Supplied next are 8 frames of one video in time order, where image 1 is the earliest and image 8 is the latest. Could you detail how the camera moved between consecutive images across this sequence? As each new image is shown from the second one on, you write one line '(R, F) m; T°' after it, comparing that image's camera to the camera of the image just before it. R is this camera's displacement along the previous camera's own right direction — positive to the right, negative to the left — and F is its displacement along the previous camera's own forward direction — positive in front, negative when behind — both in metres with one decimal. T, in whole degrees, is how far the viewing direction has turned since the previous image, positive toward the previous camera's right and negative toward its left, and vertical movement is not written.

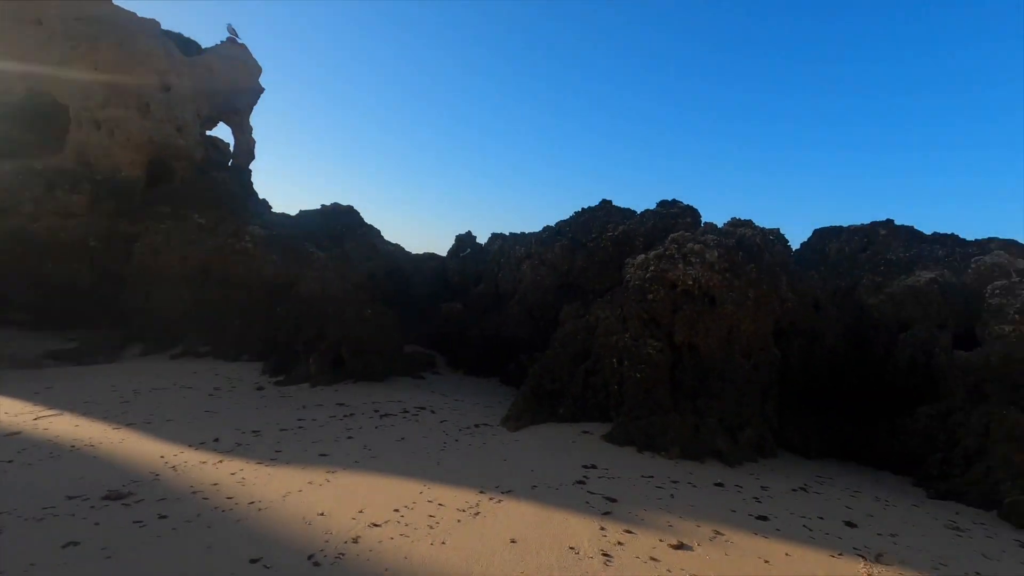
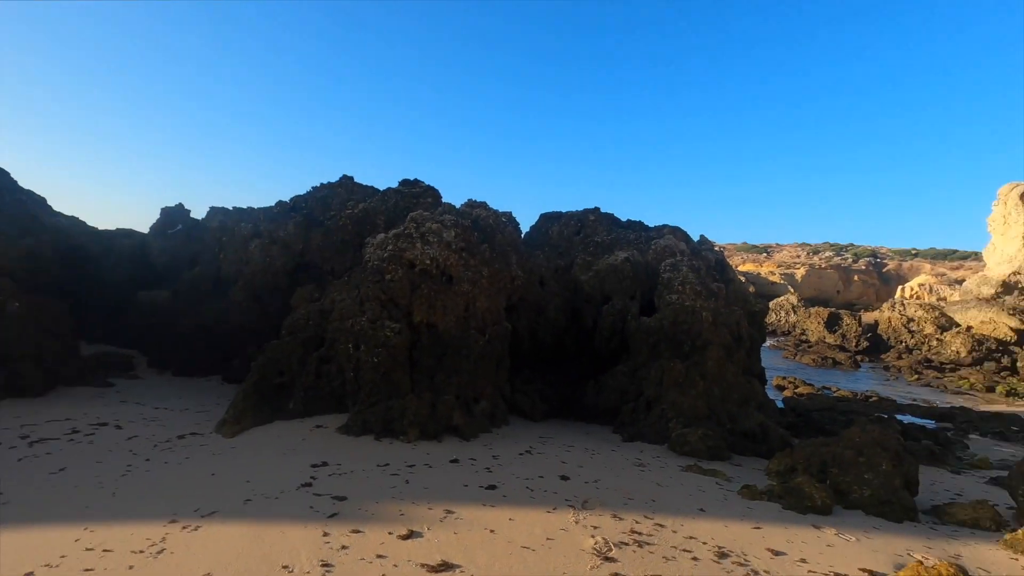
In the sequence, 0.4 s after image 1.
(+0.3, +0.3) m; +26°
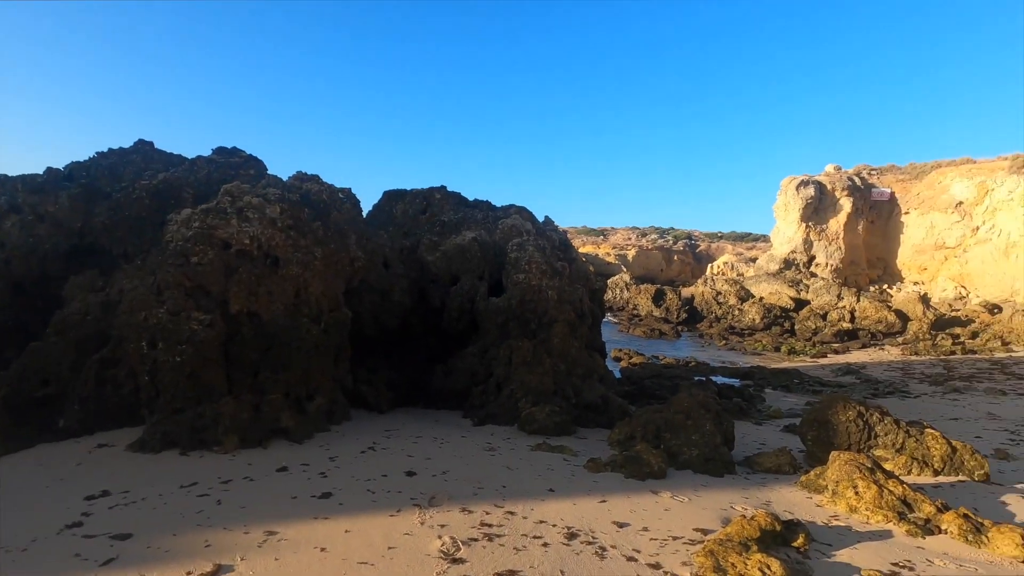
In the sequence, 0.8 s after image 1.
(+0.1, +0.4) m; +16°
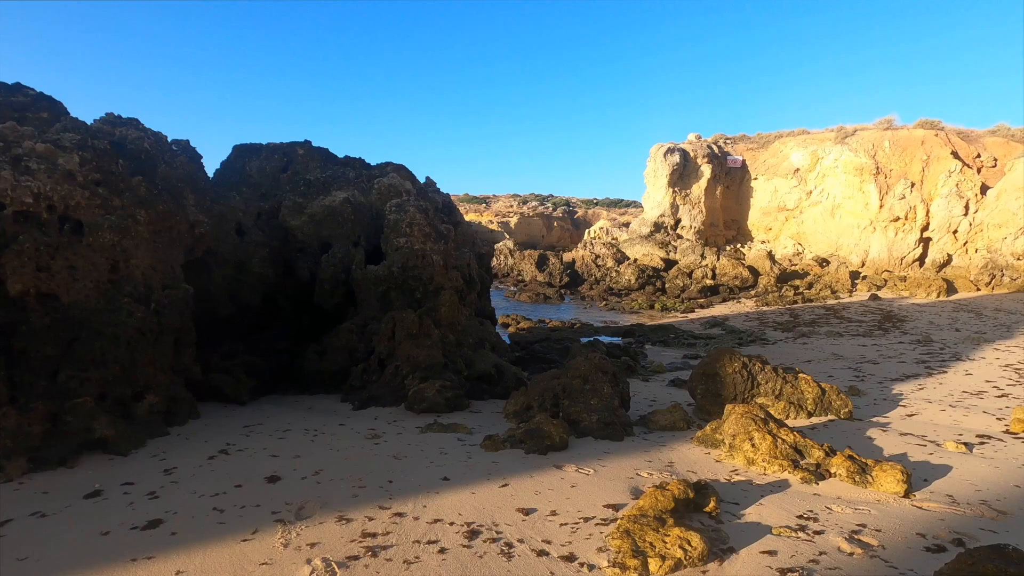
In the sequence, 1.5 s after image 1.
(0.0, +0.7) m; +12°
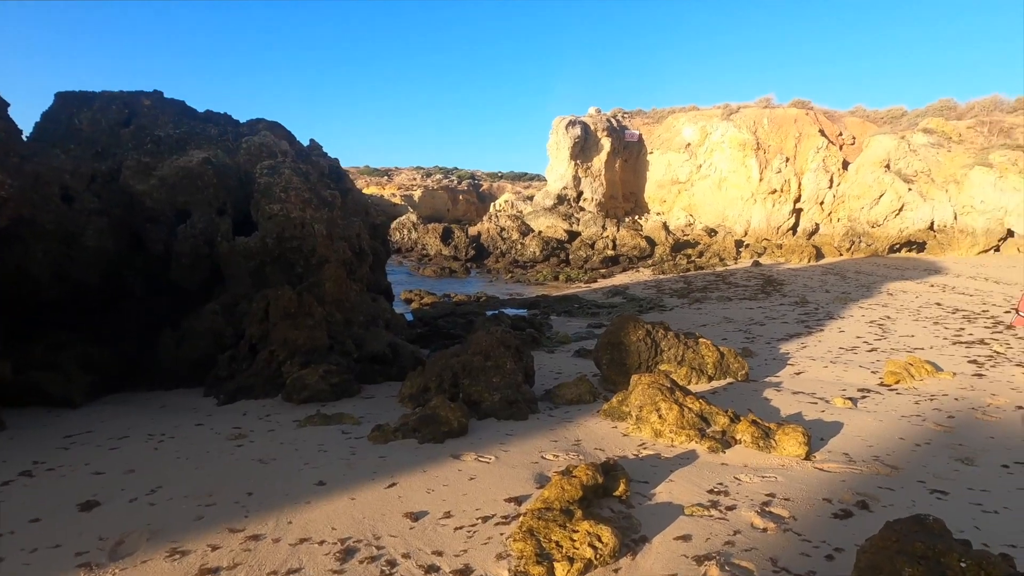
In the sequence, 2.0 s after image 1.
(+0.2, +0.6) m; +10°
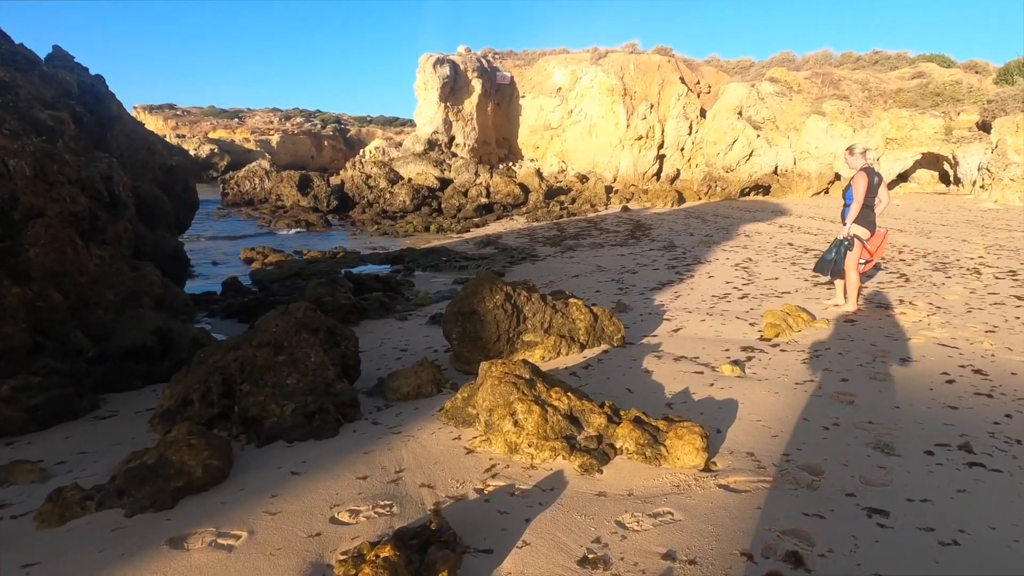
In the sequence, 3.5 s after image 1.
(+0.6, +1.5) m; +13°
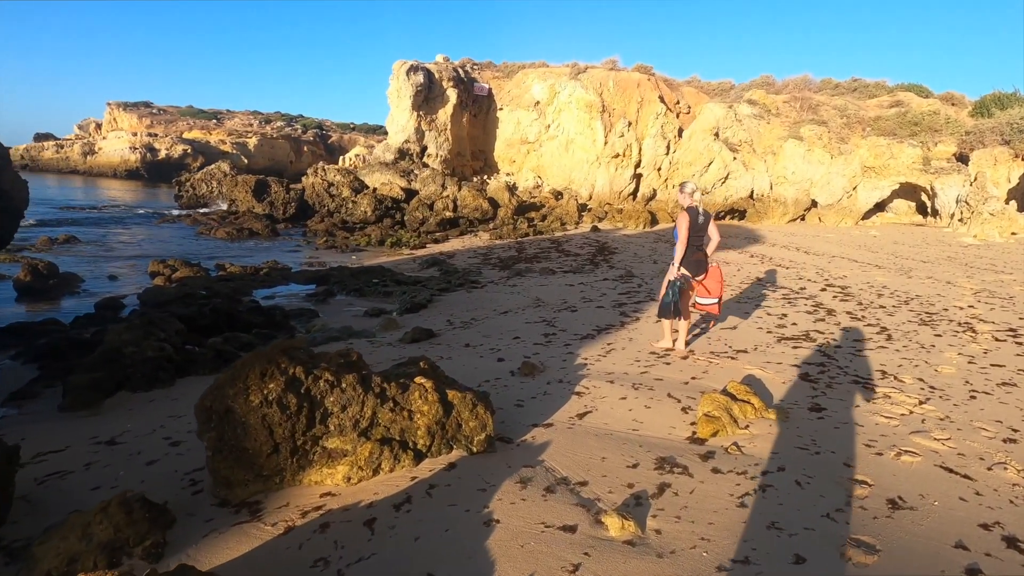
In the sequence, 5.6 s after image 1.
(+1.2, +1.8) m; +2°
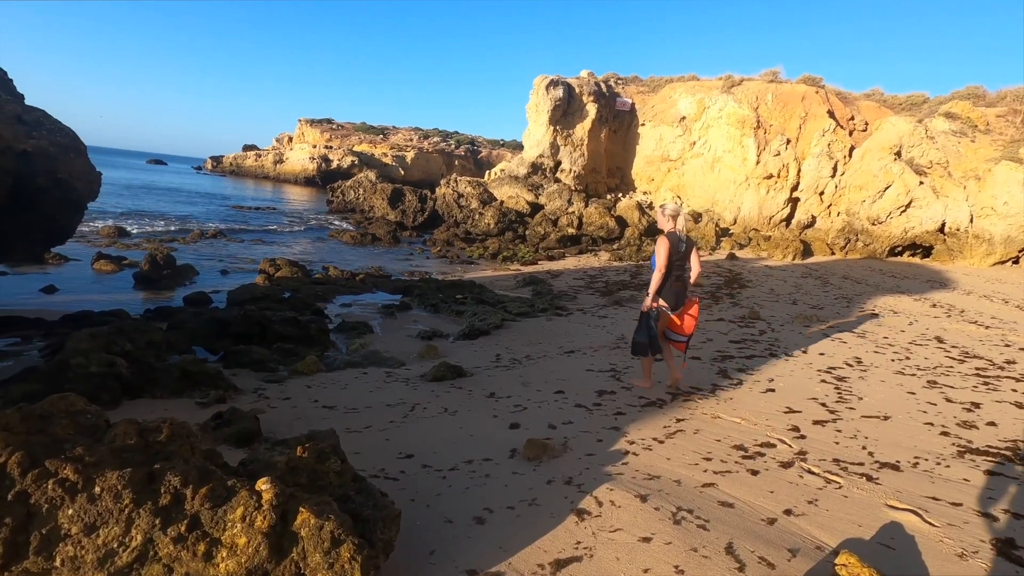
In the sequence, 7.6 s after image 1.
(+1.0, +1.9) m; -15°
